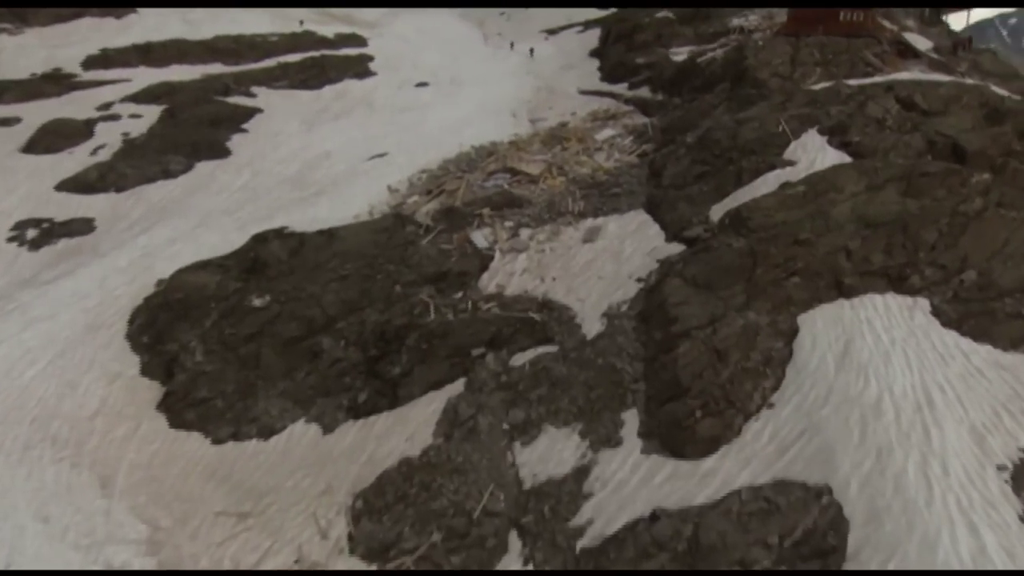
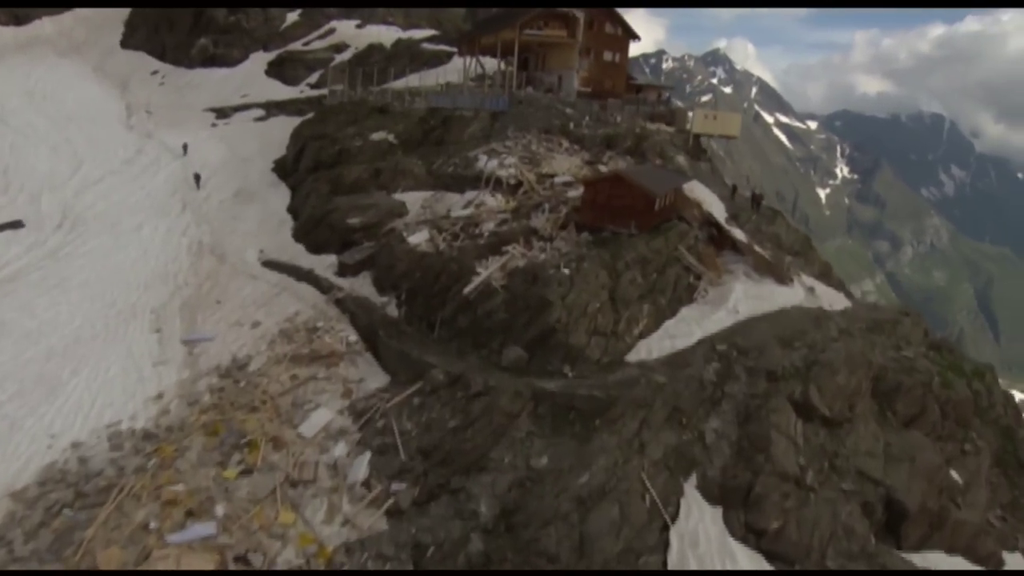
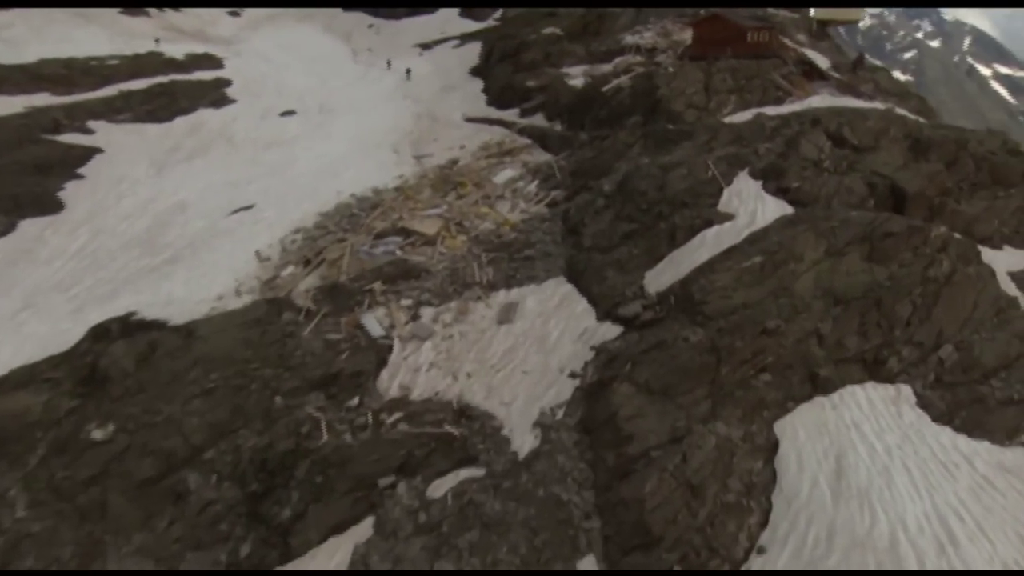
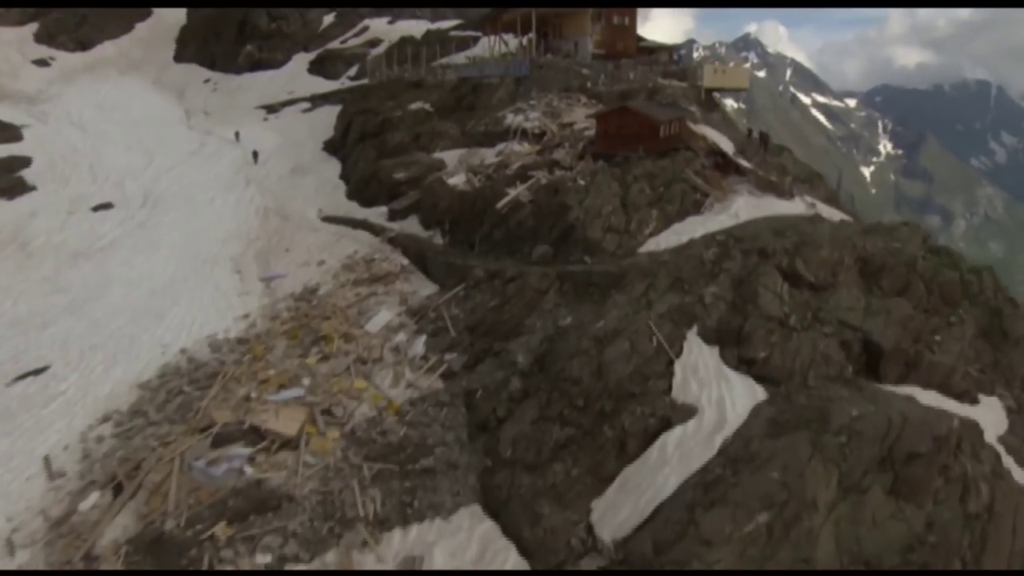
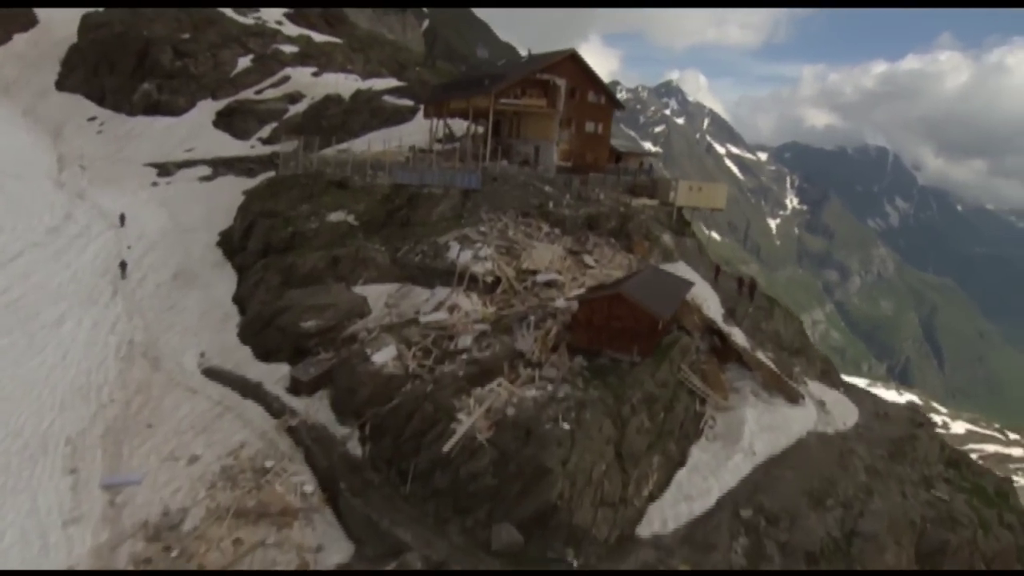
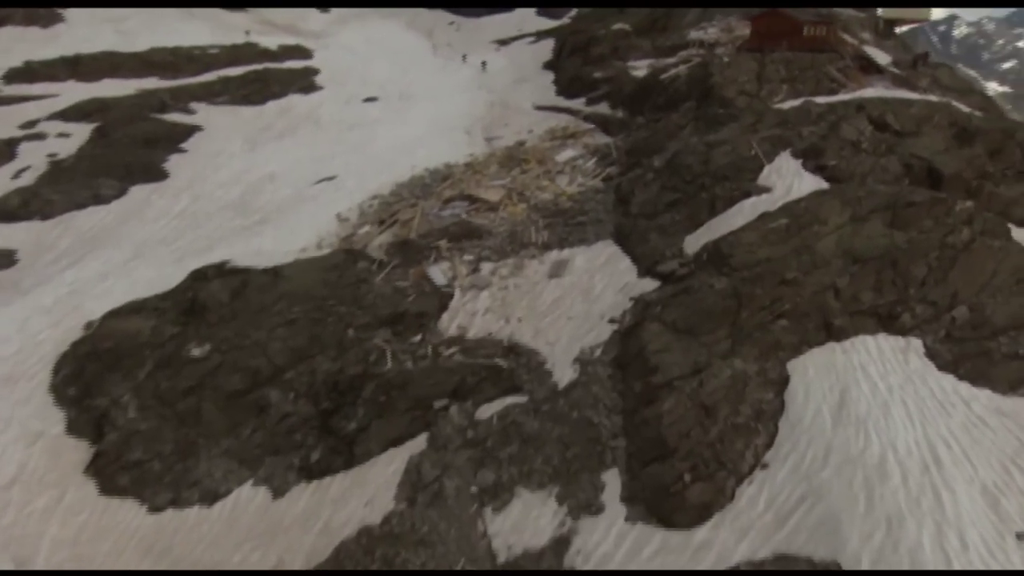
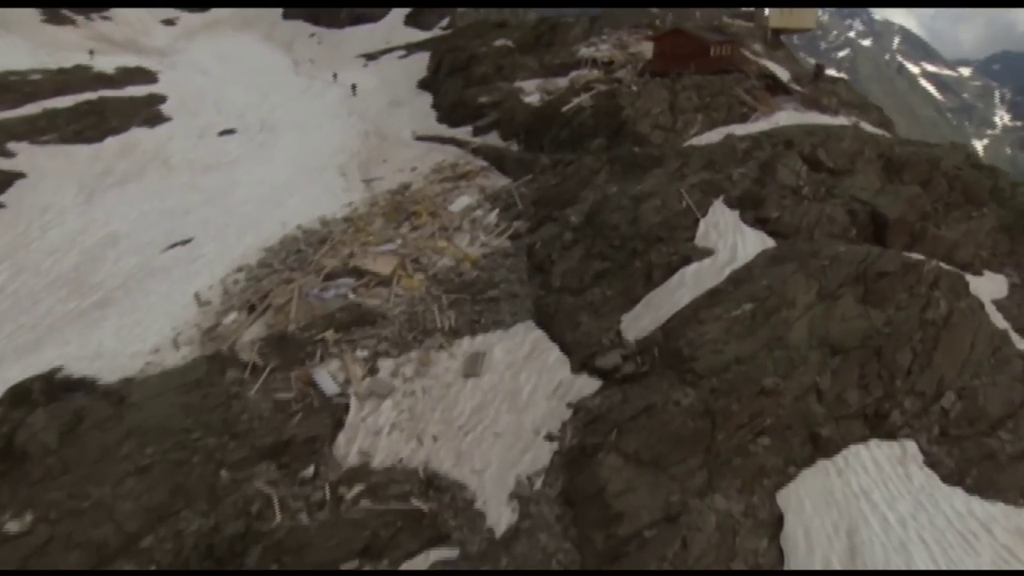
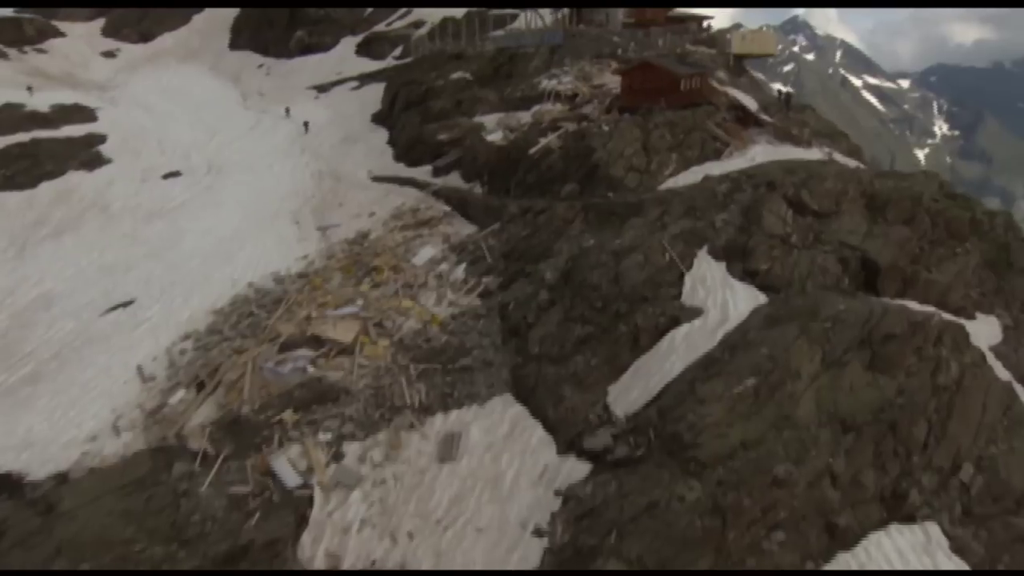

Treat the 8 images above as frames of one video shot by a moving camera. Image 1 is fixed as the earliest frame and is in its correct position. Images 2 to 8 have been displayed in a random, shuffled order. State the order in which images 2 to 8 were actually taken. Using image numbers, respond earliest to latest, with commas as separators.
6, 3, 7, 8, 4, 2, 5
